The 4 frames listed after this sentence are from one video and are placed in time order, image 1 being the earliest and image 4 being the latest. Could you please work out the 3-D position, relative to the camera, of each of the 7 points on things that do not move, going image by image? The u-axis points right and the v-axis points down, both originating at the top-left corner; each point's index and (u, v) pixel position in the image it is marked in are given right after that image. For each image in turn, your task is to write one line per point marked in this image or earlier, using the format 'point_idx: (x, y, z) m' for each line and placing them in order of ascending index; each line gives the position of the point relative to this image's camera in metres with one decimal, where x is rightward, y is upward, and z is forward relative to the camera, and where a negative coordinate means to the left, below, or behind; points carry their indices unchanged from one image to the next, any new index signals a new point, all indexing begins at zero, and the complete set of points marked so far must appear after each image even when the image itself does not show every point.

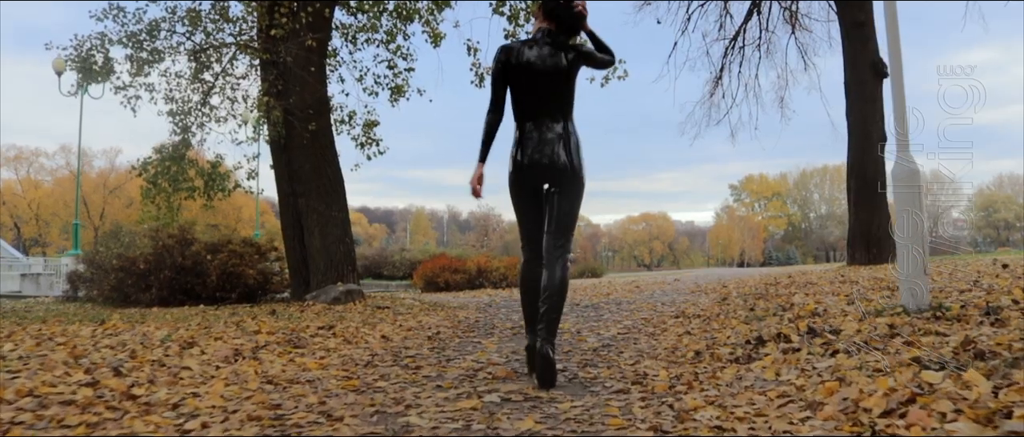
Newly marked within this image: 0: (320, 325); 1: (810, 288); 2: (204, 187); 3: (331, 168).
0: (-2.0, -1.1, +6.5) m
1: (+4.5, -1.1, +9.7) m
2: (-6.6, +0.7, +13.8) m
3: (-3.1, +0.9, +11.1) m
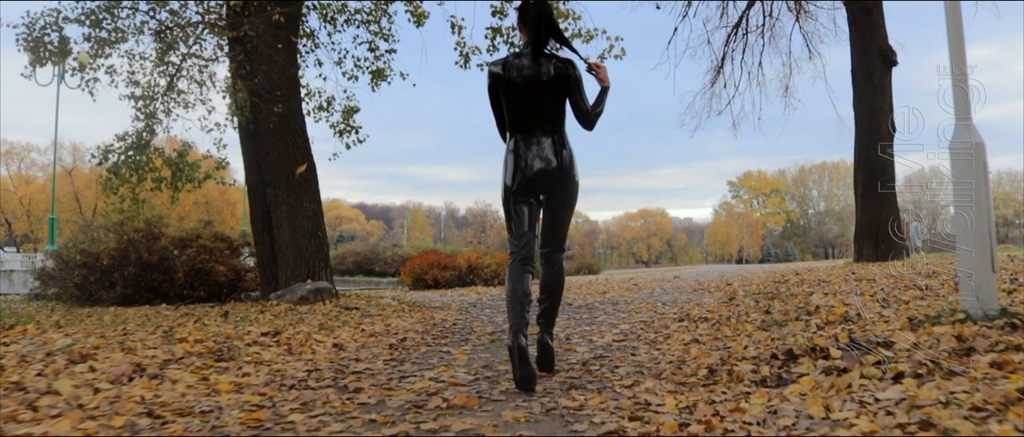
0: (-2.1, -1.0, +5.6) m
1: (+4.3, -0.9, +8.8) m
2: (-6.8, +0.8, +12.9) m
3: (-3.3, +1.0, +10.2) m
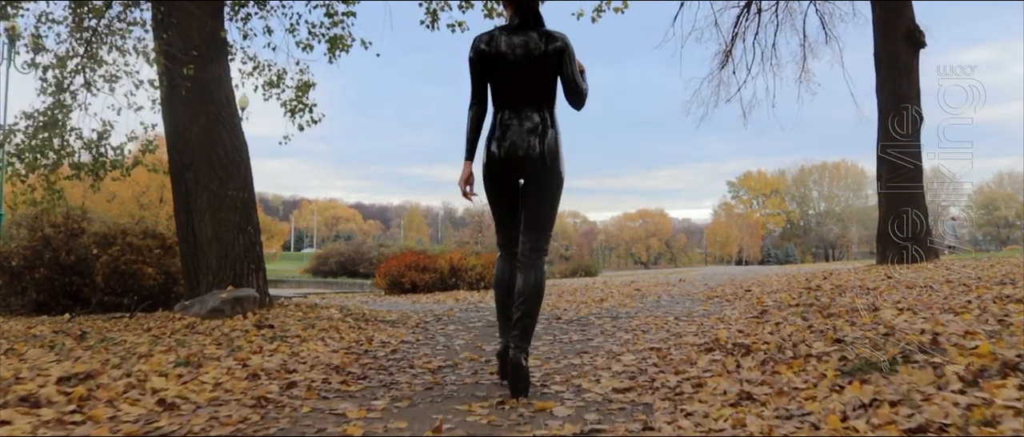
0: (-2.4, -0.9, +3.7) m
1: (+4.0, -0.9, +6.9) m
2: (-7.1, +0.9, +11.0) m
3: (-3.7, +1.1, +8.2) m
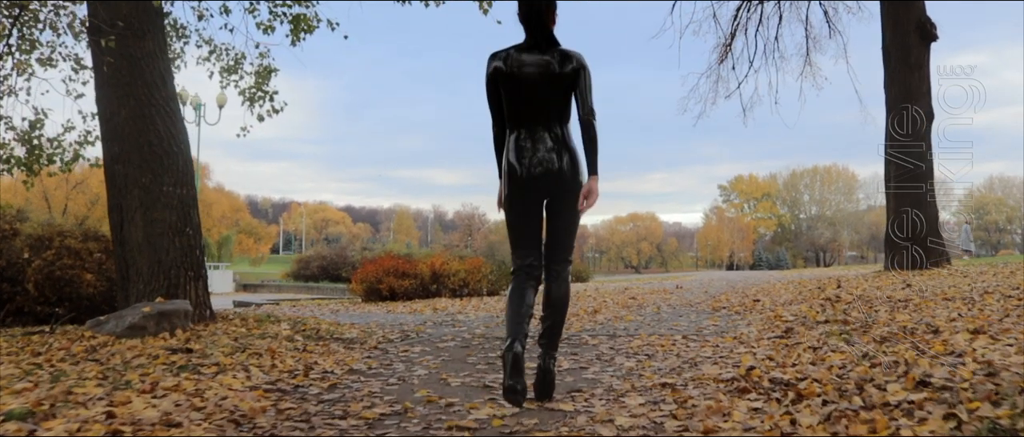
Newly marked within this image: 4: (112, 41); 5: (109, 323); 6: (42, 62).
0: (-2.6, -0.8, +2.6) m
1: (+3.8, -0.9, +5.8) m
2: (-7.4, +0.9, +9.8) m
3: (-3.9, +1.1, +7.1) m
4: (-4.1, +1.8, +6.8) m
5: (-3.7, -1.0, +5.9) m
6: (-7.0, +2.3, +9.5) m
